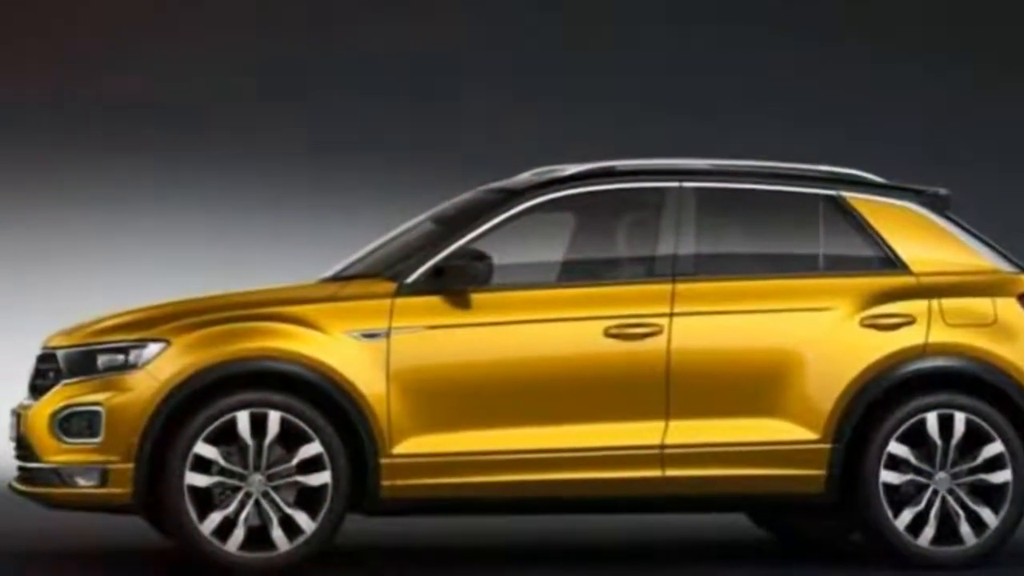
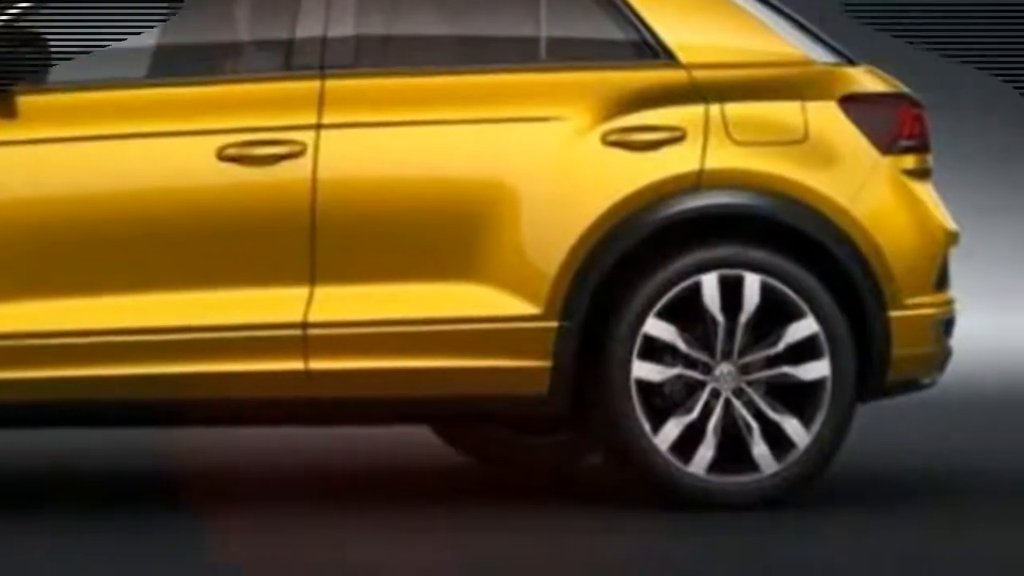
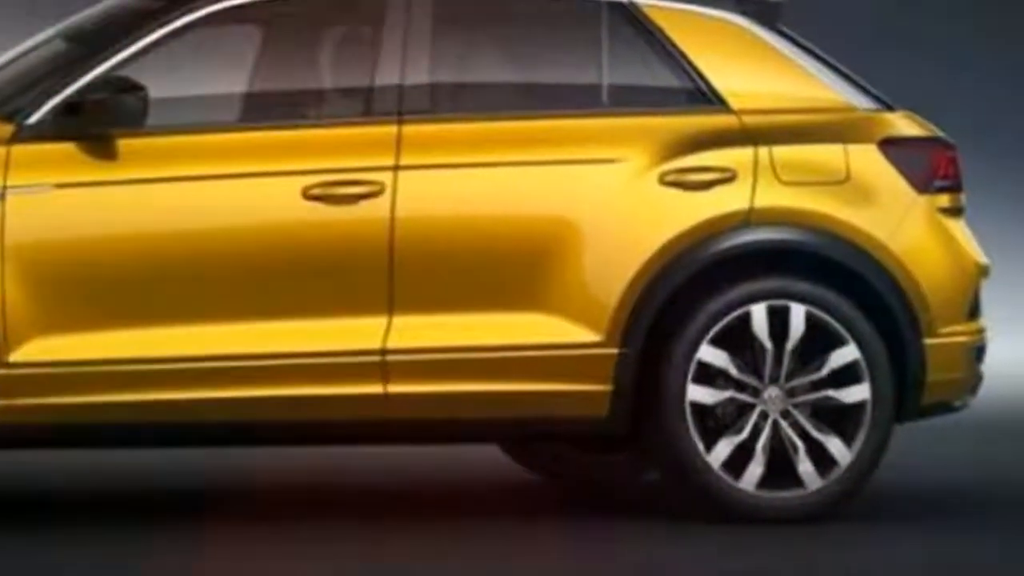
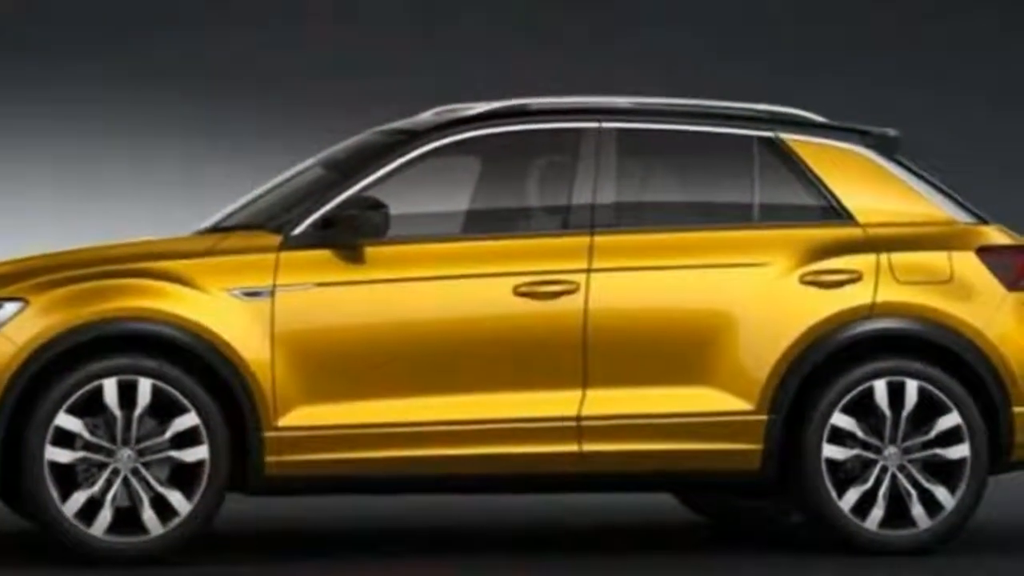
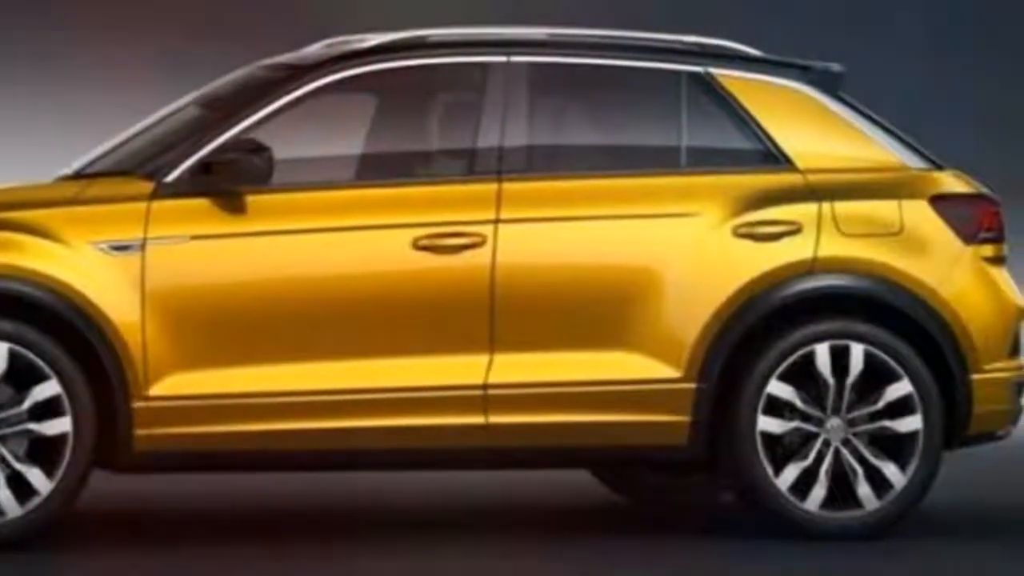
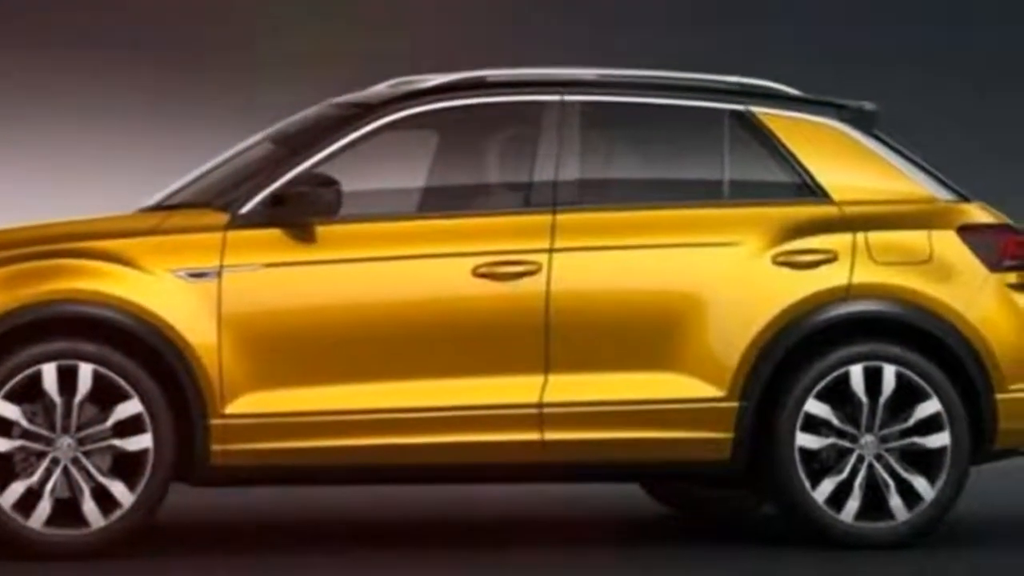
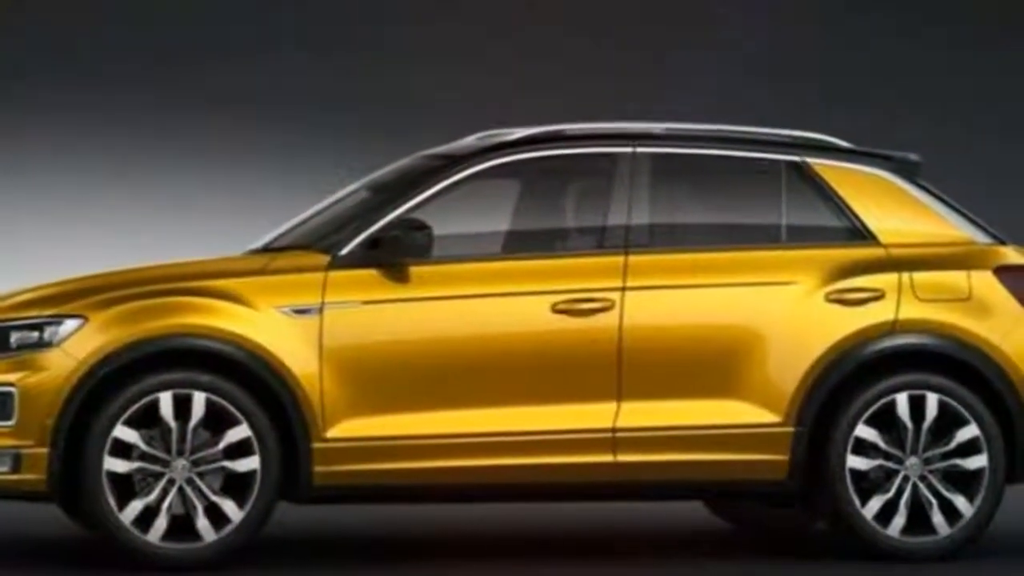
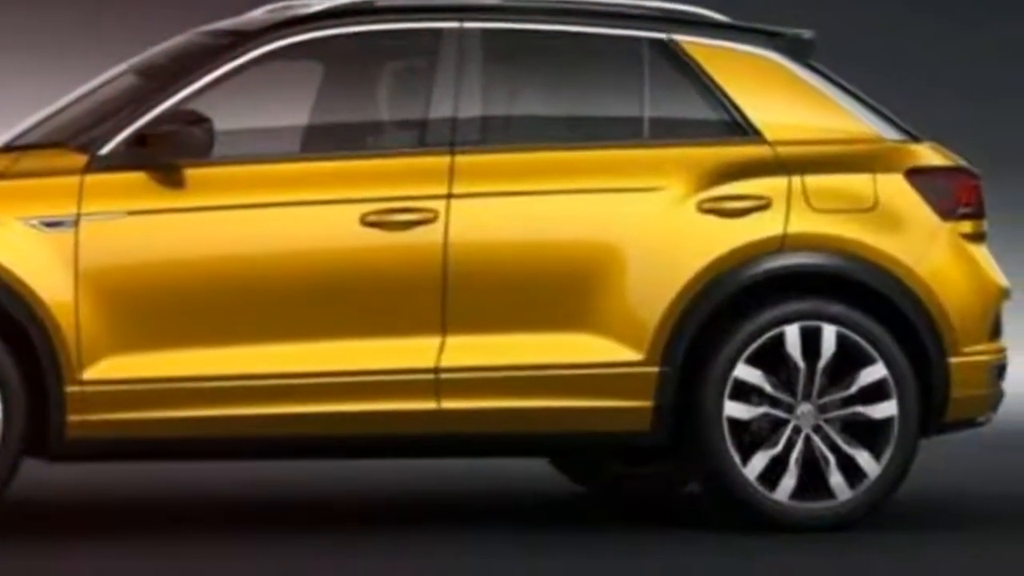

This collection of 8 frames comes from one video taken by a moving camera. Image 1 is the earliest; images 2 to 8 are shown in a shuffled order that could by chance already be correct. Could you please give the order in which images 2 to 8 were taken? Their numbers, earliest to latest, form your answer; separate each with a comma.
7, 4, 6, 5, 8, 3, 2
